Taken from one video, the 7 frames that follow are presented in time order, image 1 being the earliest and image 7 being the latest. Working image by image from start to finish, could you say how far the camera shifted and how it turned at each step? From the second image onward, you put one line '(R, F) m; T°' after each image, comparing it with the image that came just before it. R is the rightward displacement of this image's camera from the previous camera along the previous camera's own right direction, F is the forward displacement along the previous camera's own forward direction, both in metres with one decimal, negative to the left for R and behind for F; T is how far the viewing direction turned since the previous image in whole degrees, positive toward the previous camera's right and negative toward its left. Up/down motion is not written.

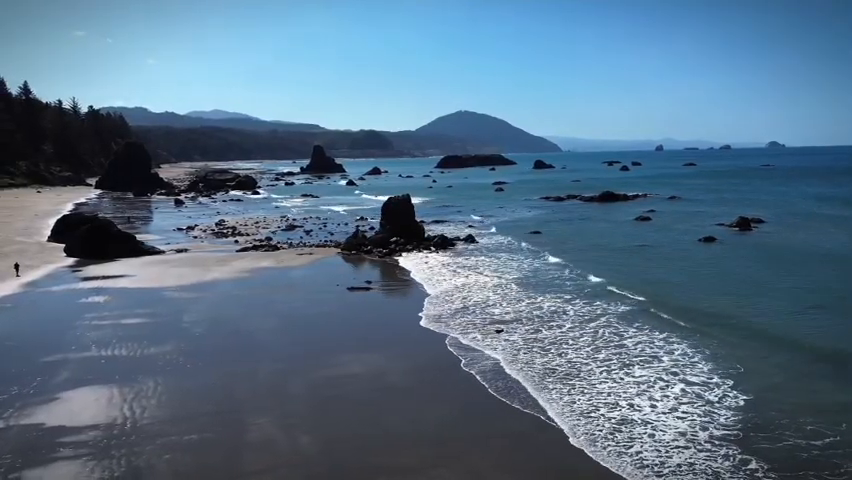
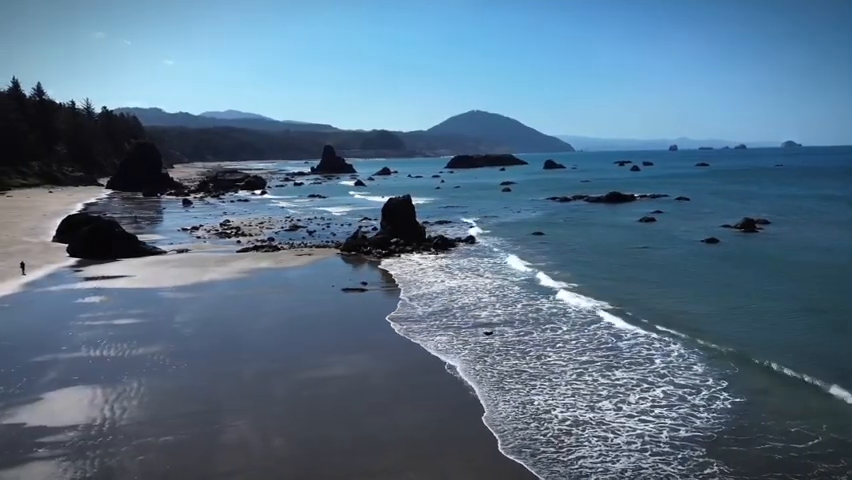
(+0.6, 0.0) m; -1°
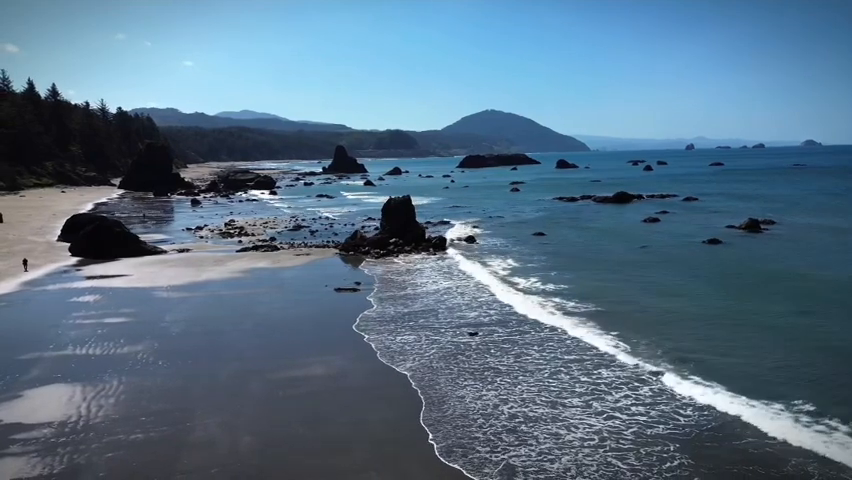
(+0.7, 0.0) m; -1°
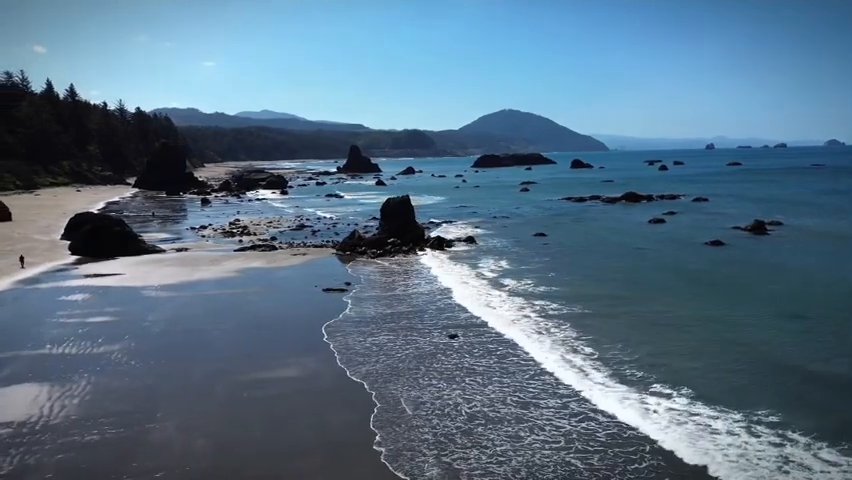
(+0.9, +0.2) m; -1°
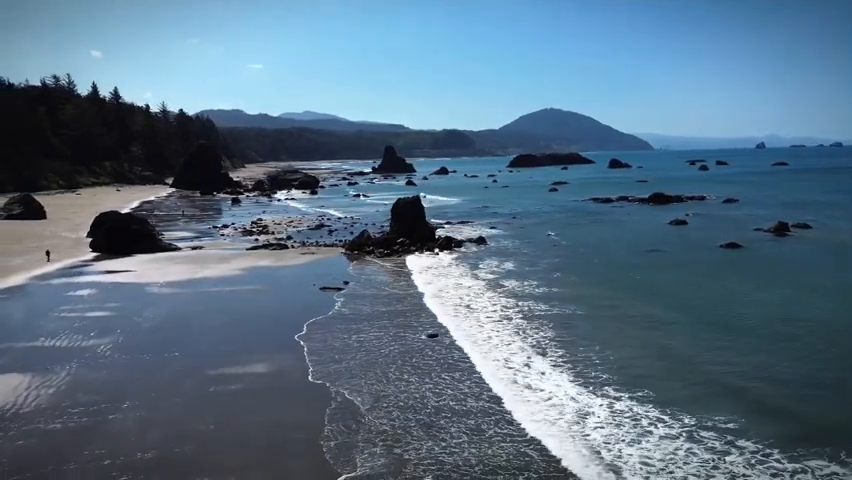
(+1.5, -0.1) m; -4°
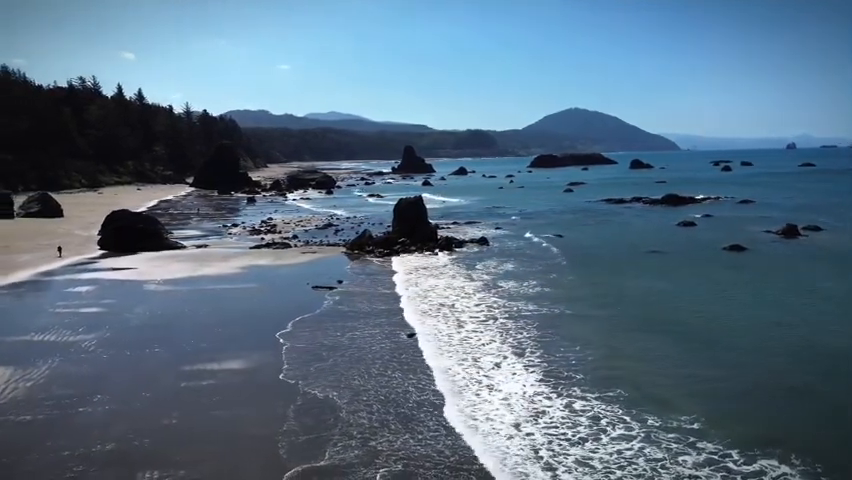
(+1.1, -0.1) m; -2°
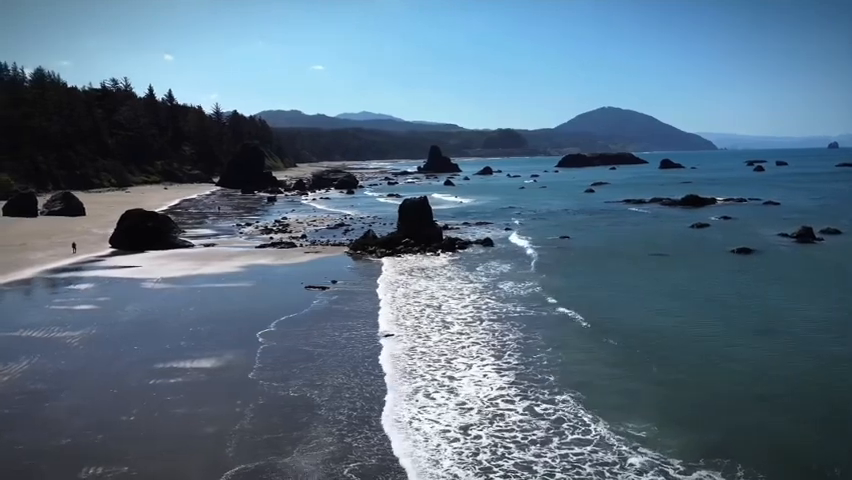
(+1.3, 0.0) m; -3°
